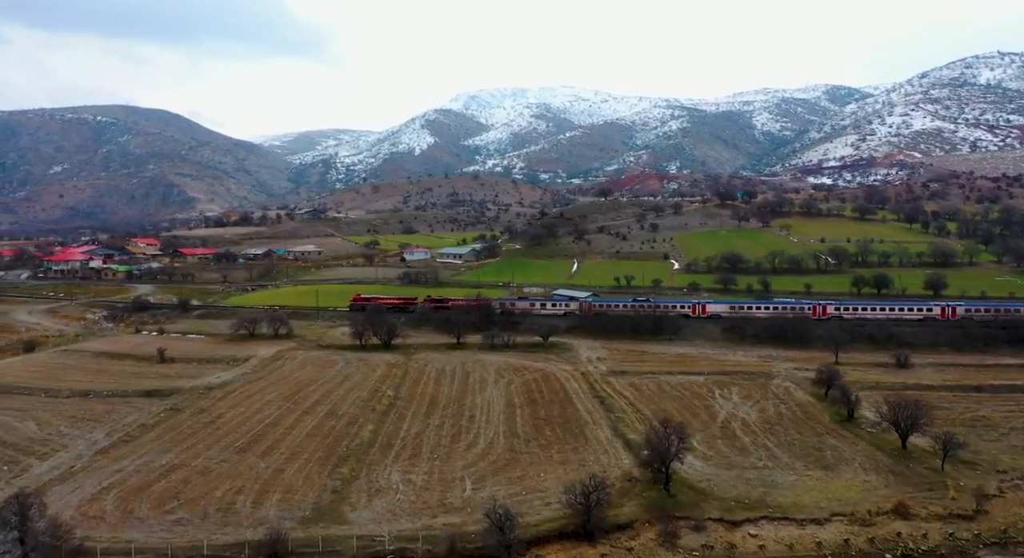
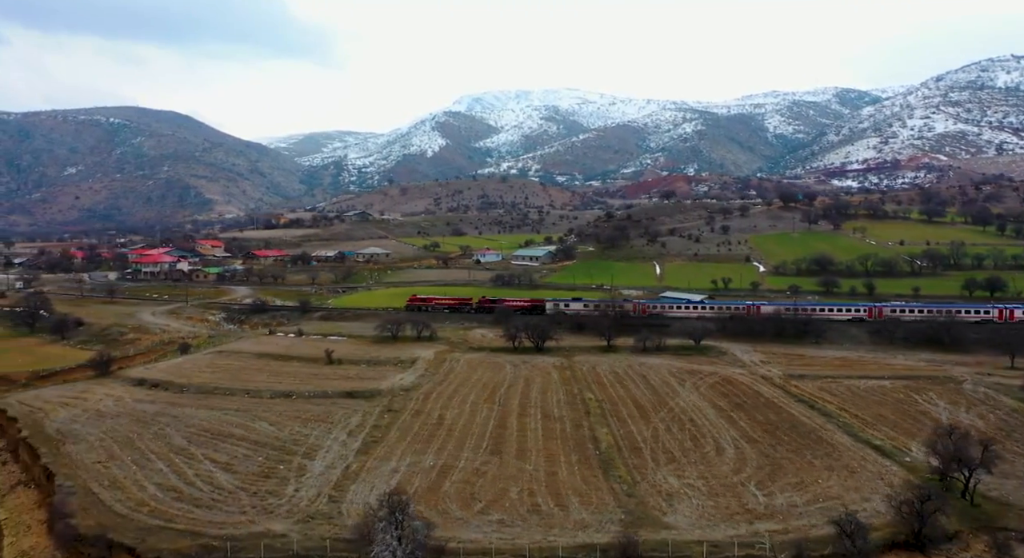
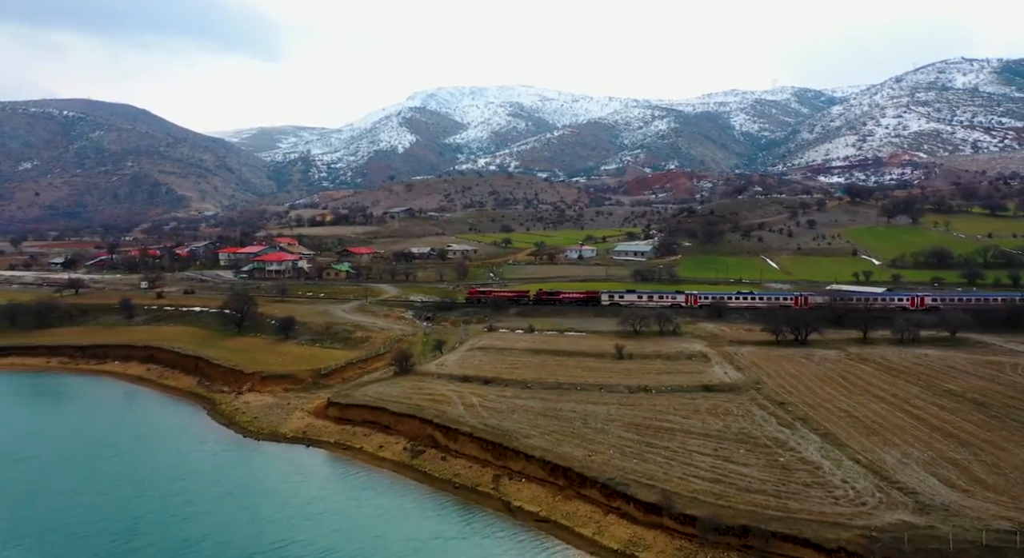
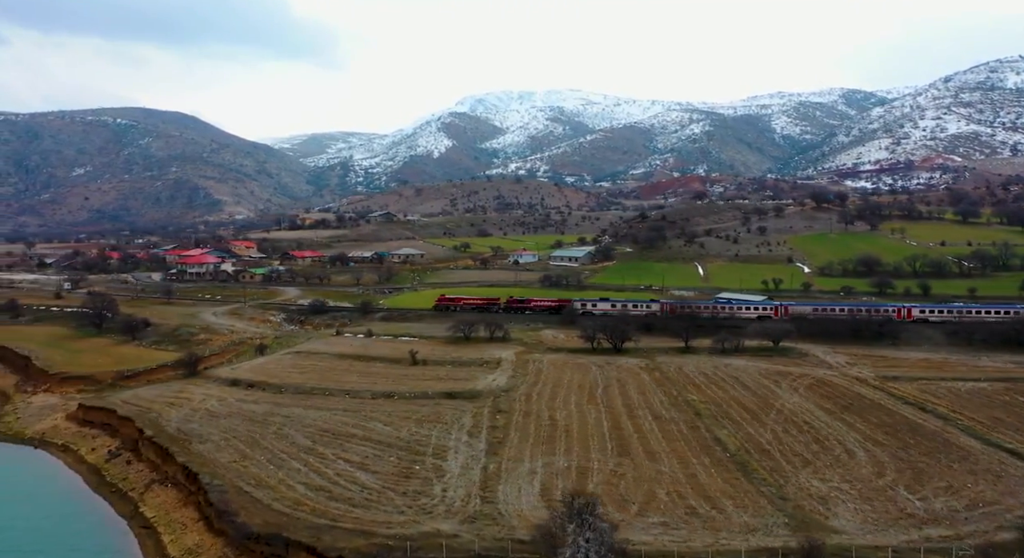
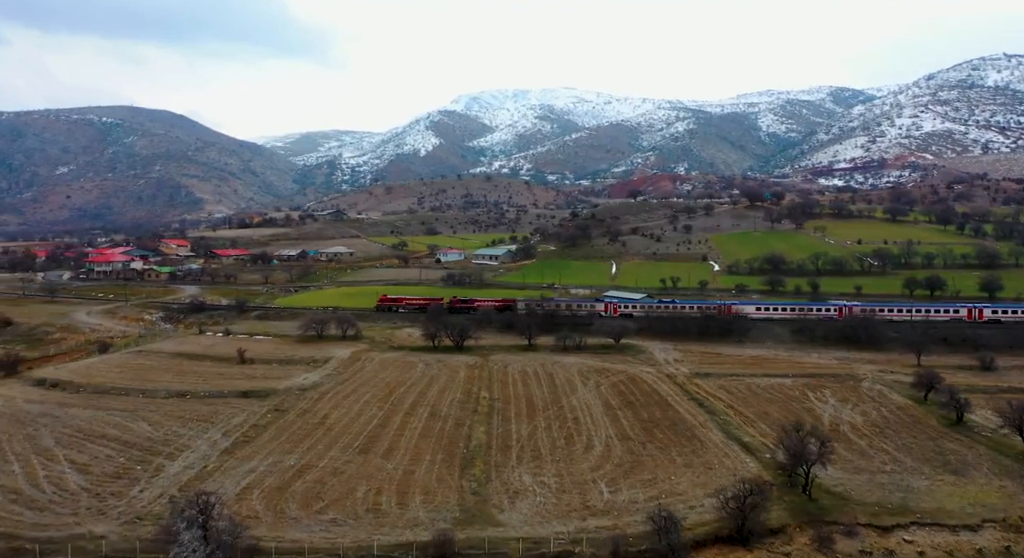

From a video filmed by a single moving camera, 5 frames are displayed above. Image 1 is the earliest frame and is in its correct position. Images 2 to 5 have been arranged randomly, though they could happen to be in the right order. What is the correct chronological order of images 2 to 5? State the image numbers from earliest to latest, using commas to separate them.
5, 2, 4, 3
